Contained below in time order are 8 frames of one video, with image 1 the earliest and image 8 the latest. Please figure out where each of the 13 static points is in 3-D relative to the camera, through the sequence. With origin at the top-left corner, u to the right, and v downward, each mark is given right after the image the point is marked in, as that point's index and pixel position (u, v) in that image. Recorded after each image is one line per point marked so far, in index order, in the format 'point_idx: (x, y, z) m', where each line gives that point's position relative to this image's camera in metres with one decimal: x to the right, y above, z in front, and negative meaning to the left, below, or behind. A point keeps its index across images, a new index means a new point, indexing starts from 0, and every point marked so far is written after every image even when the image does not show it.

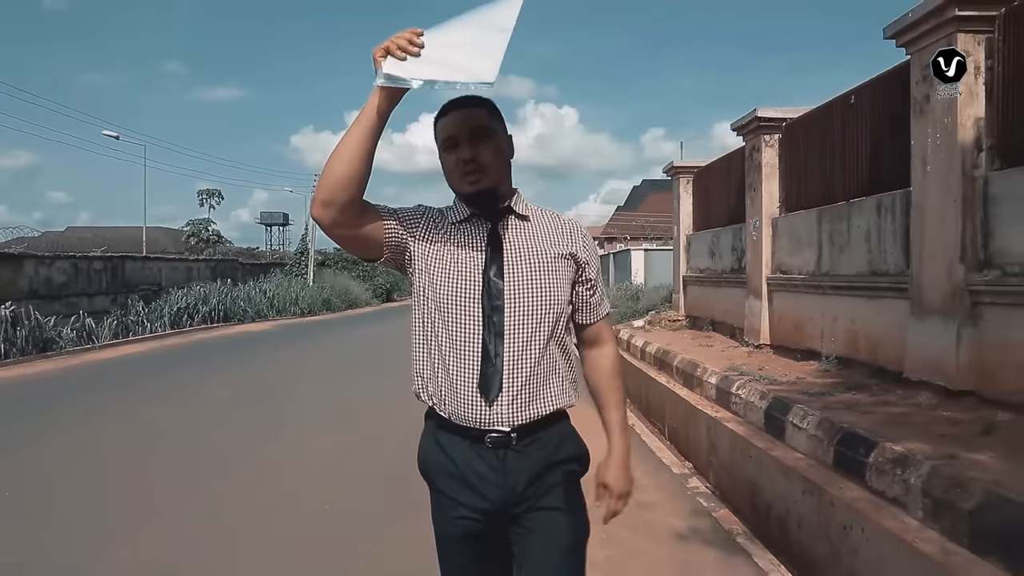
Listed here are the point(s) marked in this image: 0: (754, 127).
0: (+2.3, +1.5, +7.6) m
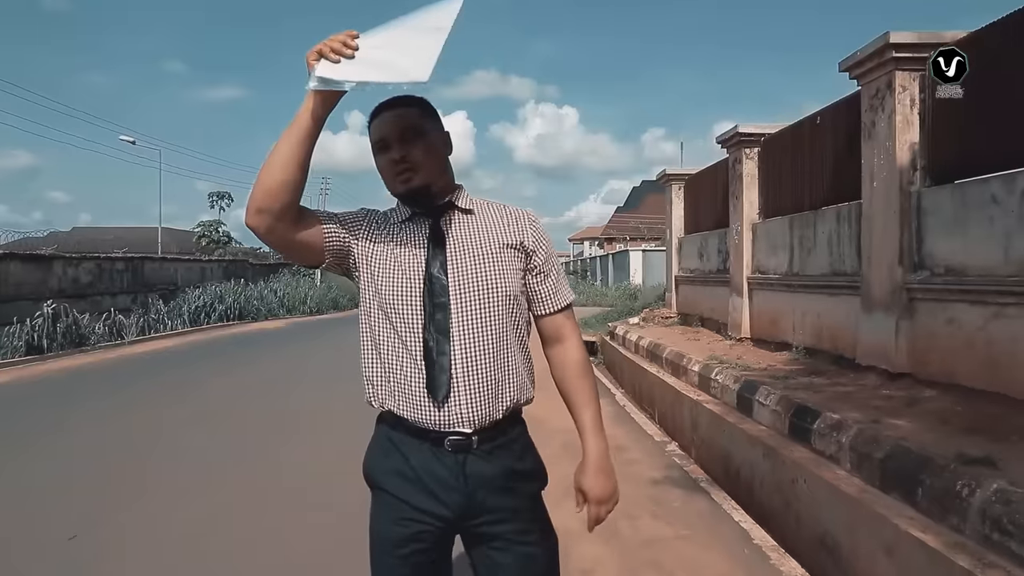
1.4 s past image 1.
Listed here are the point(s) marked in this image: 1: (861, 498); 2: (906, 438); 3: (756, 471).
0: (+2.3, +1.5, +8.4) m
1: (+1.5, -0.9, +3.4) m
2: (+1.8, -0.7, +3.7) m
3: (+1.4, -1.1, +4.7) m
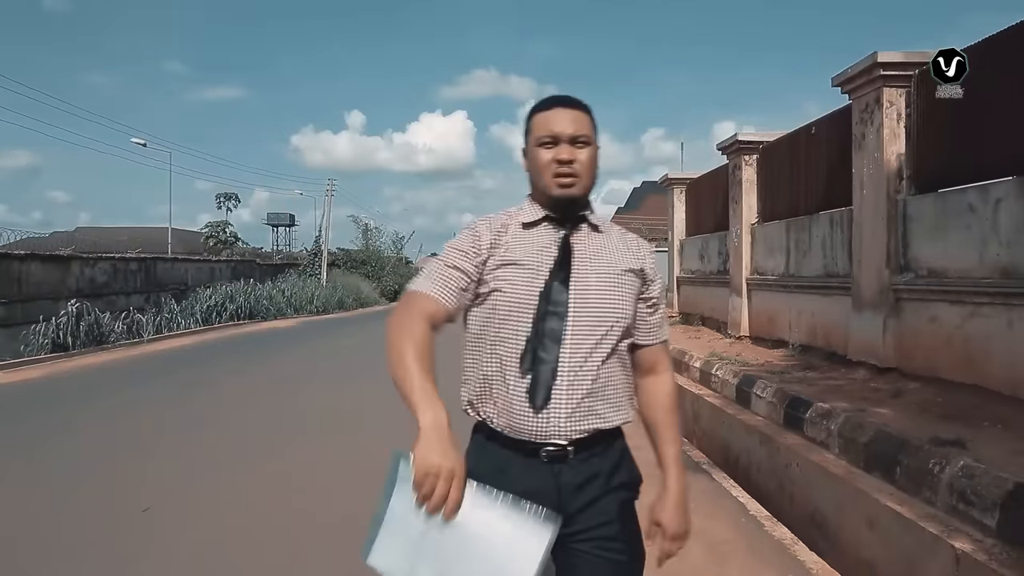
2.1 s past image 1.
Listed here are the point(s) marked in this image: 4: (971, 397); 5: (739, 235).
0: (+2.4, +1.5, +8.8) m
1: (+1.6, -0.9, +3.8) m
2: (+1.9, -0.7, +4.1) m
3: (+1.5, -1.1, +5.1) m
4: (+2.5, -0.6, +4.4) m
5: (+2.5, +0.6, +8.8) m
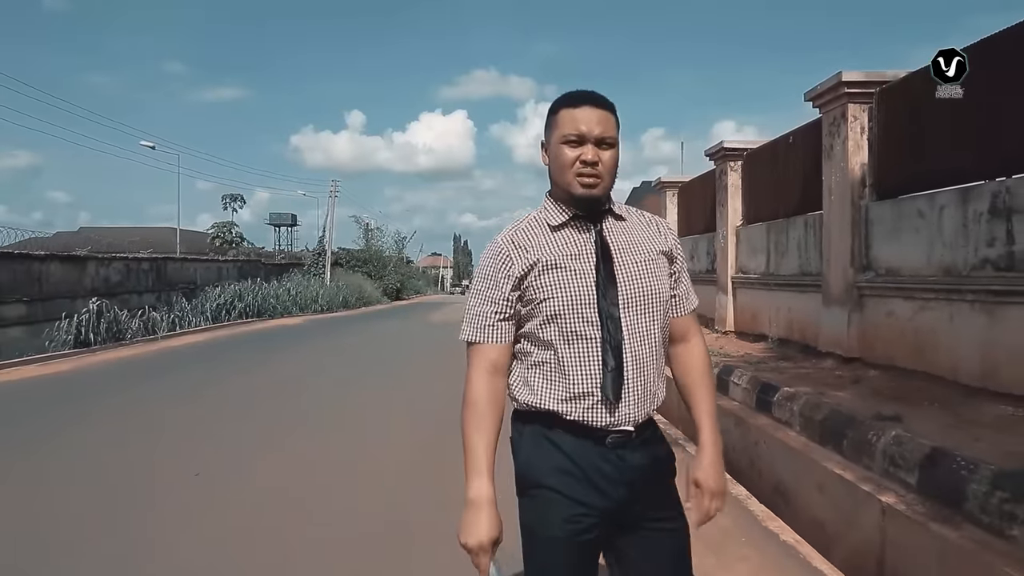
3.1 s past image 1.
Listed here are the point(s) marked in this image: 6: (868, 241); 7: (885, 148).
0: (+2.4, +1.5, +9.4) m
1: (+1.6, -0.9, +4.4) m
2: (+1.9, -0.7, +4.6) m
3: (+1.5, -1.1, +5.6) m
4: (+2.5, -0.6, +5.0) m
5: (+2.5, +0.6, +9.3) m
6: (+2.6, +0.3, +5.9) m
7: (+2.7, +1.0, +5.8) m
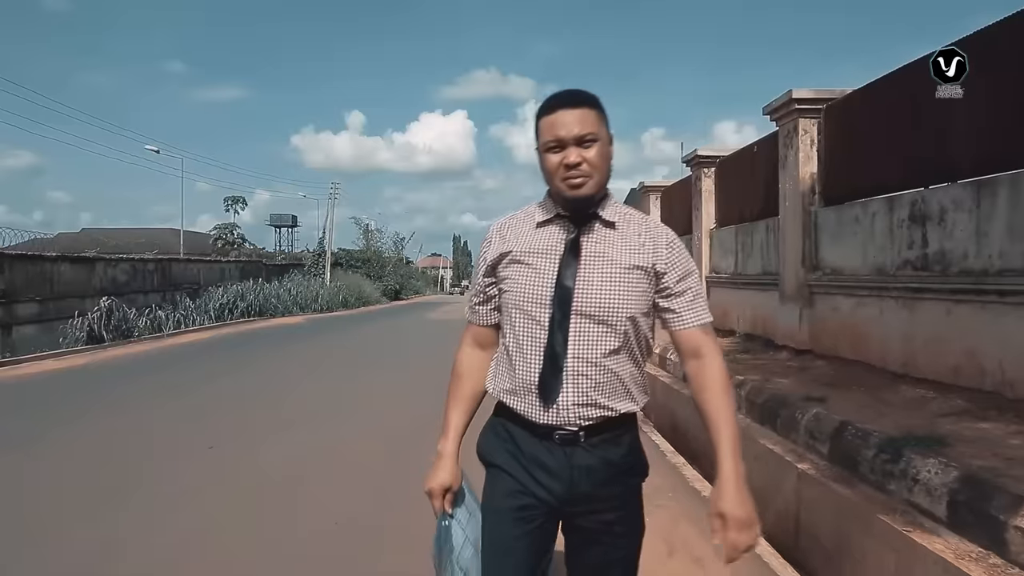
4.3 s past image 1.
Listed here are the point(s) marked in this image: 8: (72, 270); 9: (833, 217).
0: (+2.3, +1.6, +10.0) m
1: (+1.4, -0.9, +5.0) m
2: (+1.7, -0.7, +5.2) m
3: (+1.4, -1.0, +6.2) m
4: (+2.4, -0.6, +5.6) m
5: (+2.3, +0.6, +9.9) m
6: (+2.5, +0.4, +6.5) m
7: (+2.5, +1.0, +6.4) m
8: (-8.1, +0.3, +14.9) m
9: (+2.5, +0.5, +6.2) m
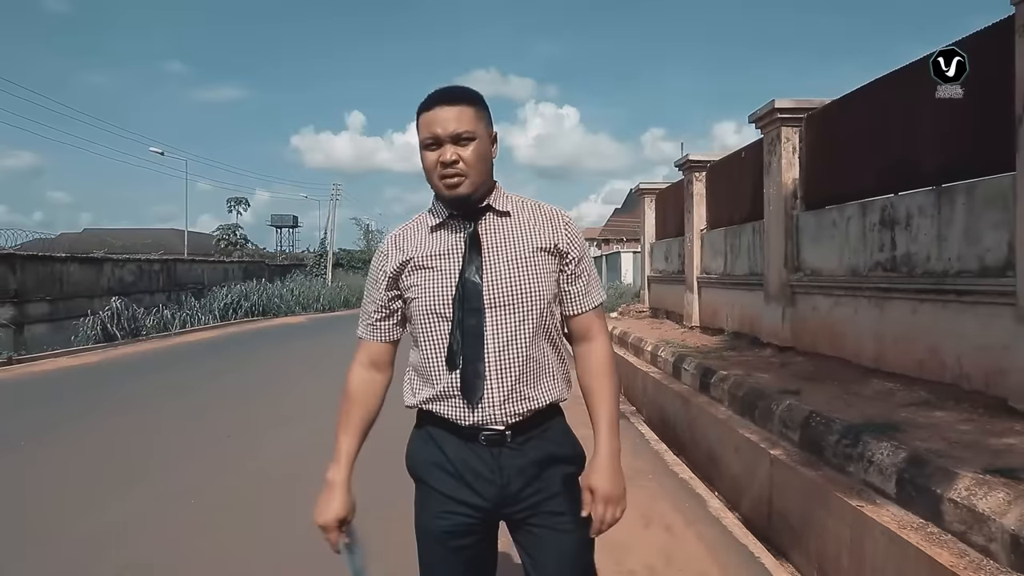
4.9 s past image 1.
0: (+2.3, +1.6, +10.3) m
1: (+1.4, -0.9, +5.3) m
2: (+1.7, -0.7, +5.6) m
3: (+1.3, -1.0, +6.6) m
4: (+2.4, -0.6, +5.9) m
5: (+2.3, +0.6, +10.3) m
6: (+2.4, +0.4, +6.8) m
7: (+2.5, +1.0, +6.8) m
8: (-8.2, +0.3, +15.2) m
9: (+2.4, +0.5, +6.6) m
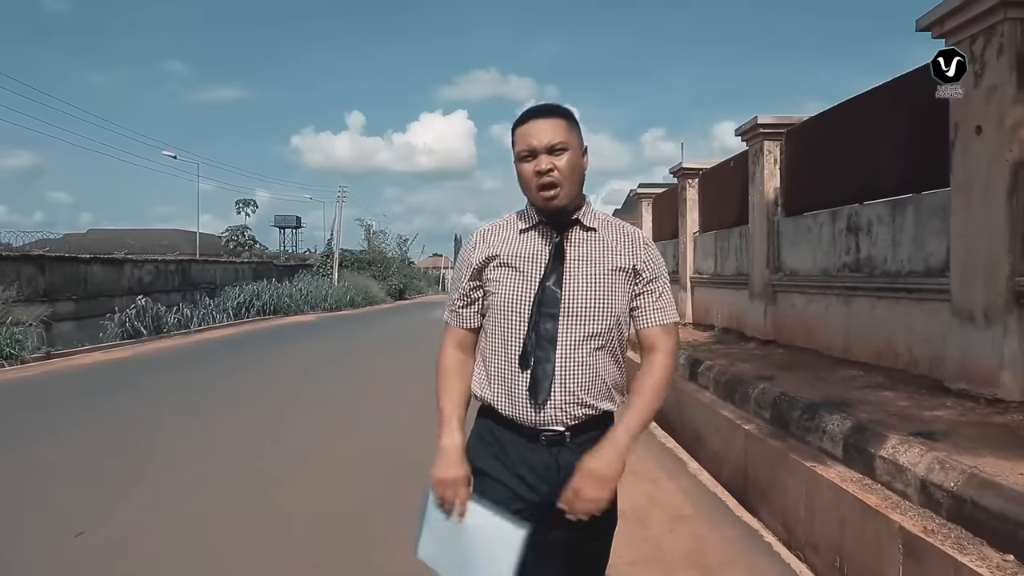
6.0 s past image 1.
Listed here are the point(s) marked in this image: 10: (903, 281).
0: (+2.3, +1.6, +11.0) m
1: (+1.5, -0.9, +6.0) m
2: (+1.8, -0.6, +6.3) m
3: (+1.4, -1.0, +7.3) m
4: (+2.4, -0.6, +6.6) m
5: (+2.4, +0.6, +11.0) m
6: (+2.5, +0.4, +7.5) m
7: (+2.6, +1.0, +7.5) m
8: (-8.1, +0.3, +15.9) m
9: (+2.5, +0.6, +7.3) m
10: (+2.5, 0.0, +5.2) m
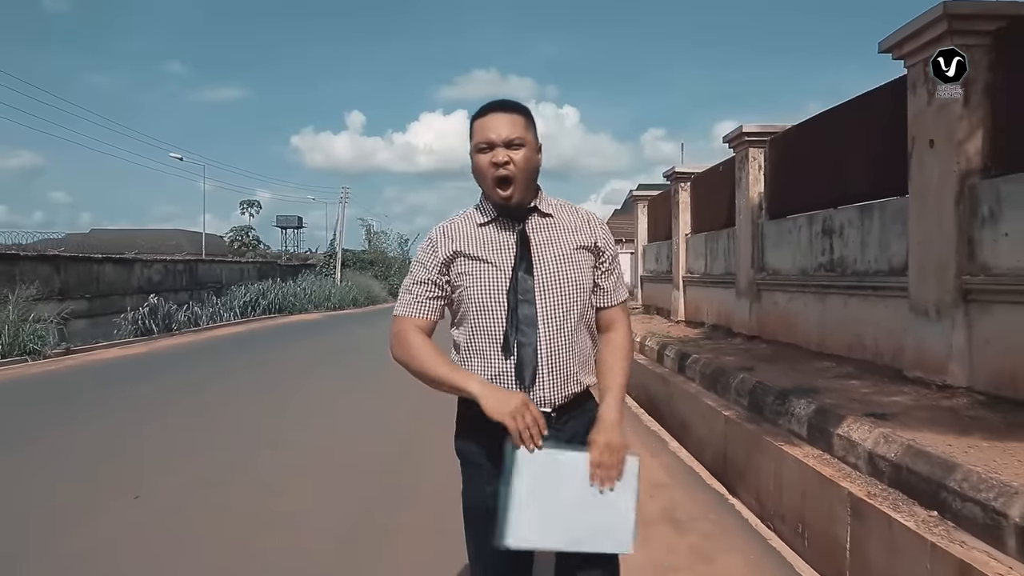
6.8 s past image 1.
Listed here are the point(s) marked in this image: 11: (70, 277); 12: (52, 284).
0: (+2.3, +1.6, +11.5) m
1: (+1.5, -0.9, +6.5) m
2: (+1.8, -0.6, +6.7) m
3: (+1.4, -1.0, +7.7) m
4: (+2.4, -0.5, +7.1) m
5: (+2.4, +0.6, +11.5) m
6: (+2.5, +0.4, +8.0) m
7: (+2.6, +1.0, +7.9) m
8: (-8.1, +0.4, +16.4) m
9: (+2.5, +0.6, +7.7) m
10: (+2.5, +0.1, +5.7) m
11: (-8.0, +0.2, +14.7) m
12: (-8.1, +0.1, +14.2) m
